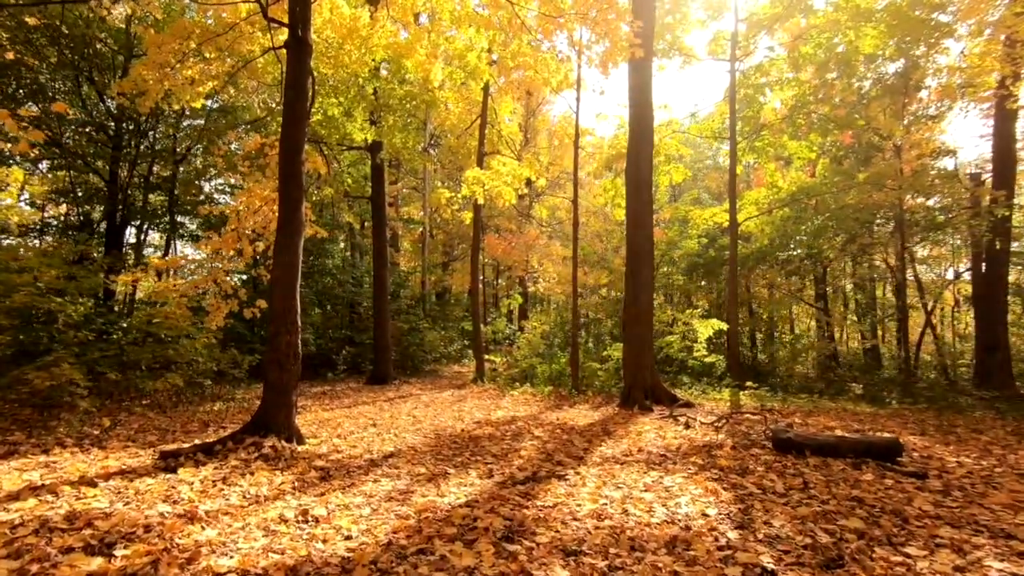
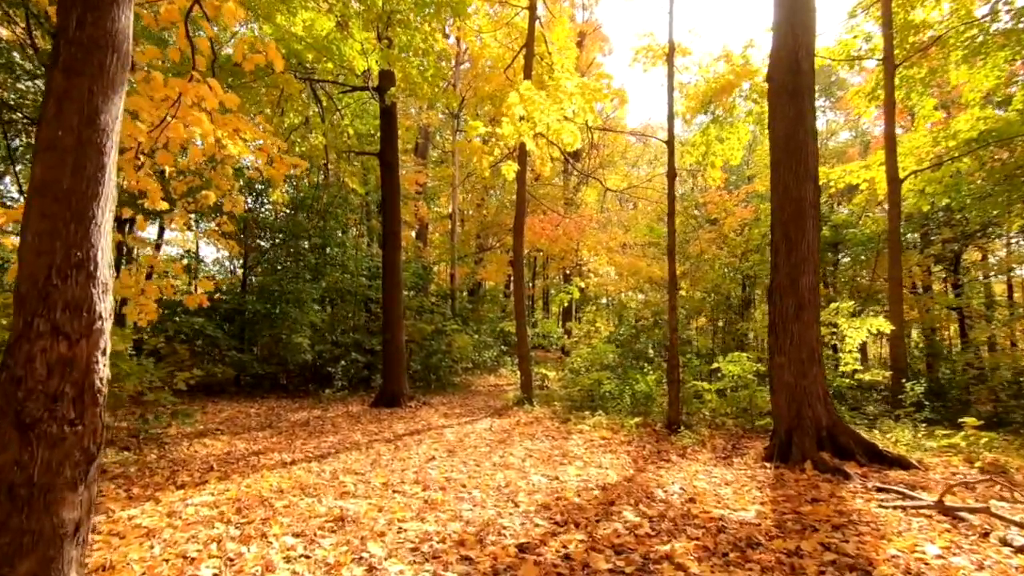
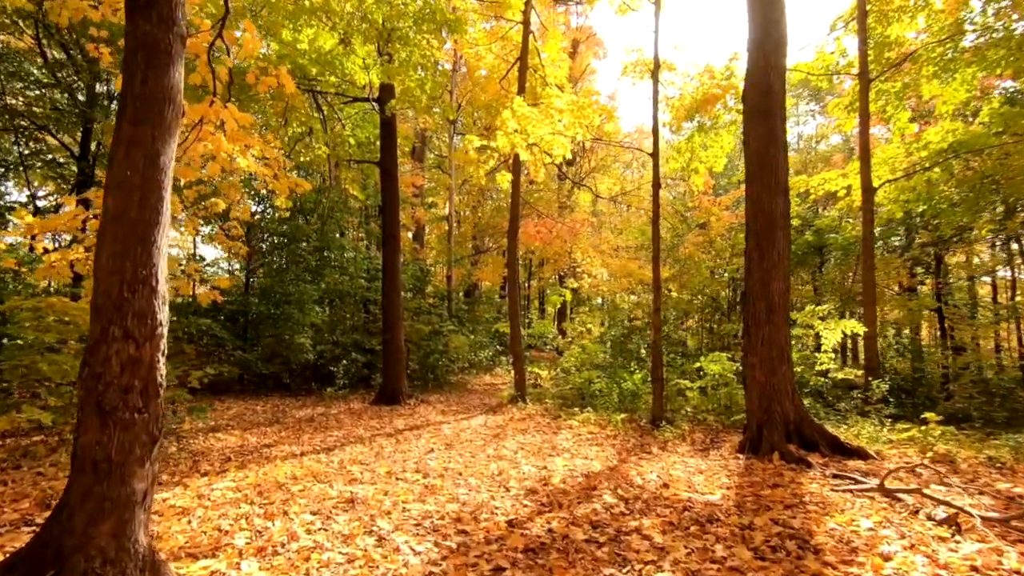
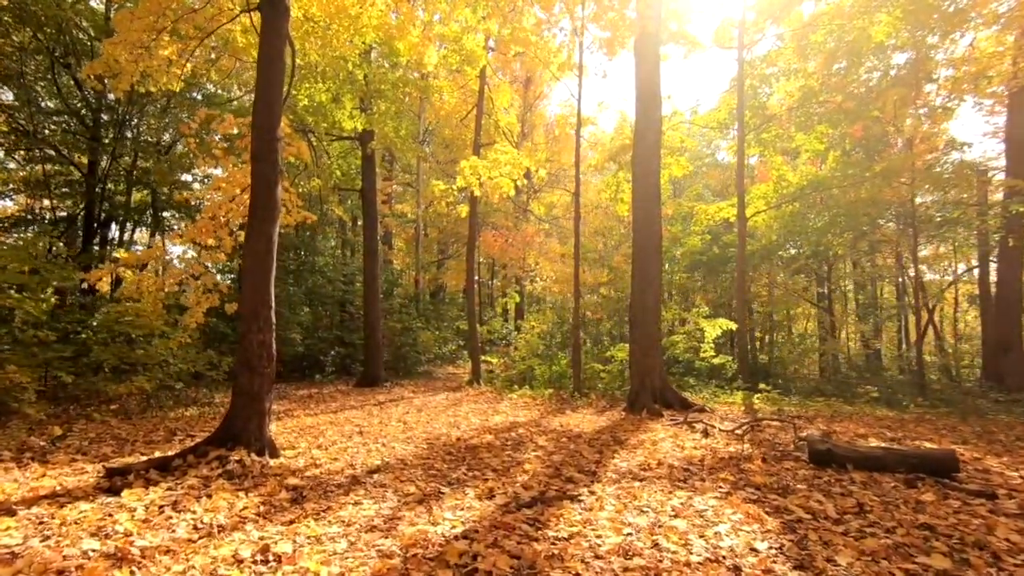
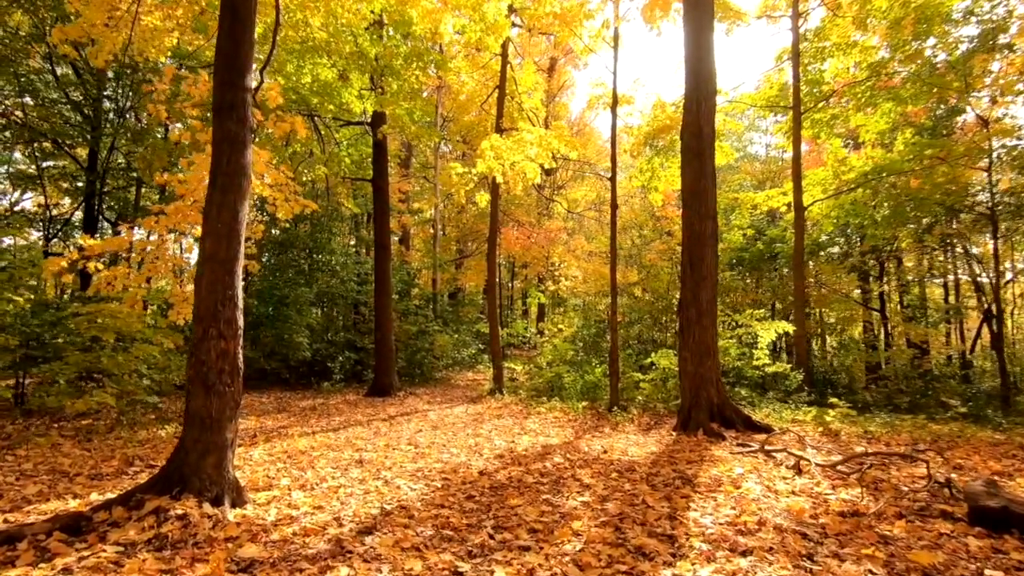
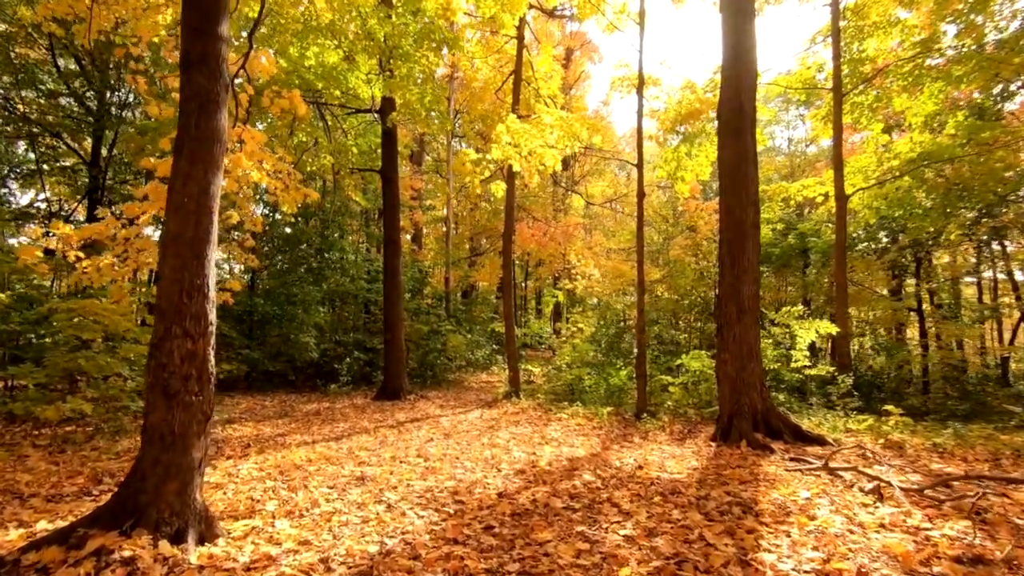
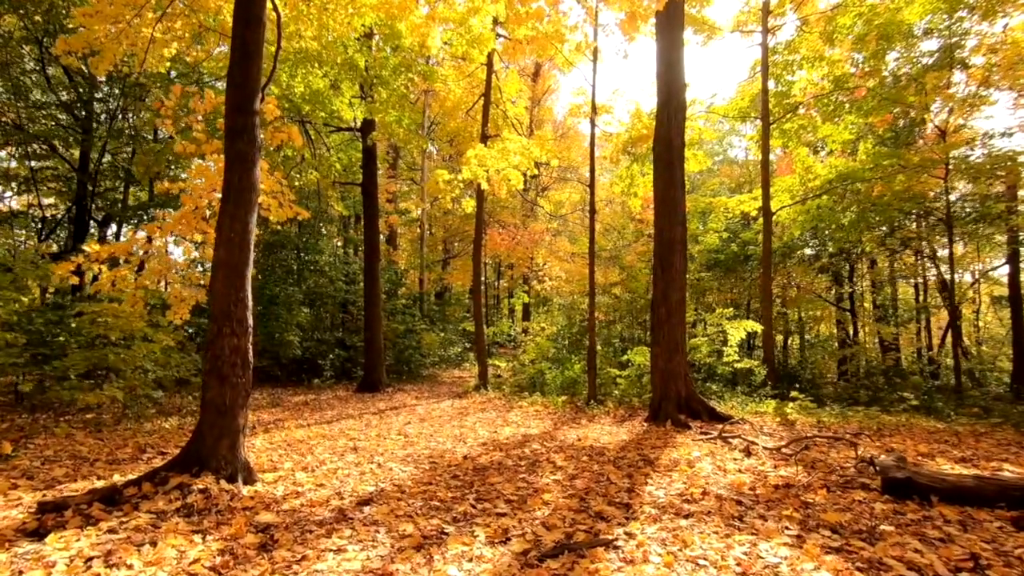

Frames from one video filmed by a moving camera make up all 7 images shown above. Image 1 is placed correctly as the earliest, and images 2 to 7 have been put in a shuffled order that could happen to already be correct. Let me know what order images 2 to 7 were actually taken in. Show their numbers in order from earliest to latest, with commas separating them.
4, 7, 5, 6, 3, 2
